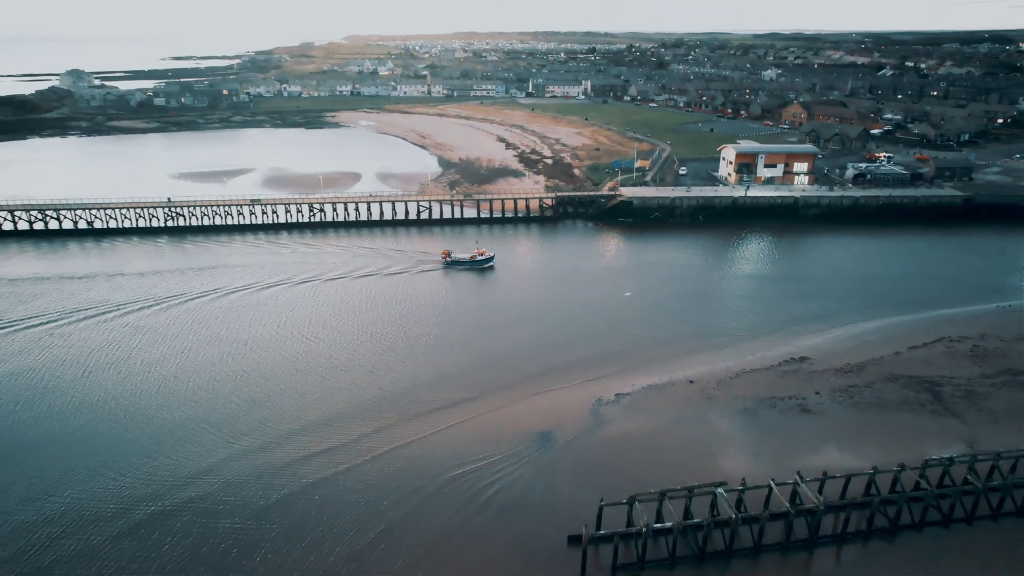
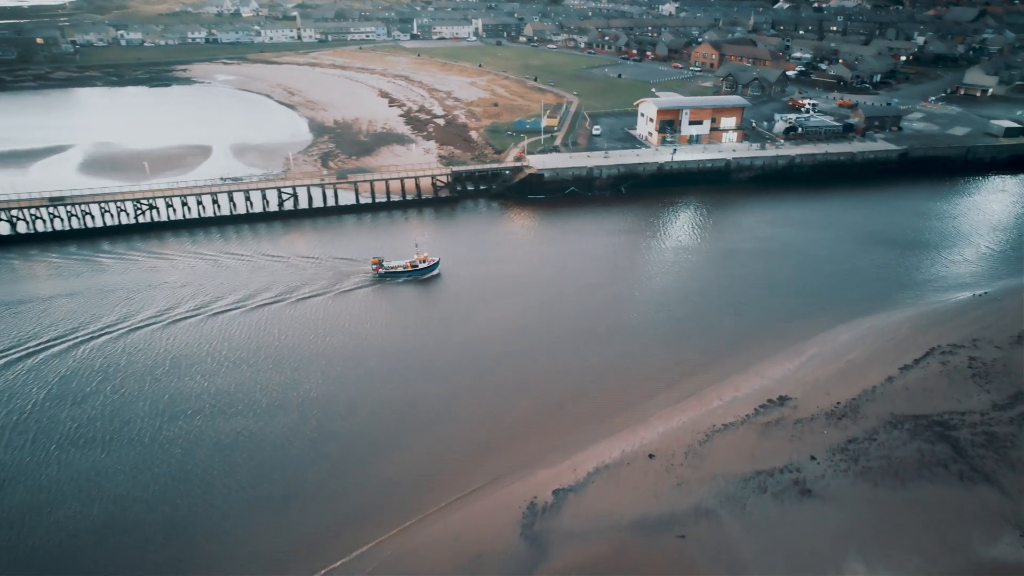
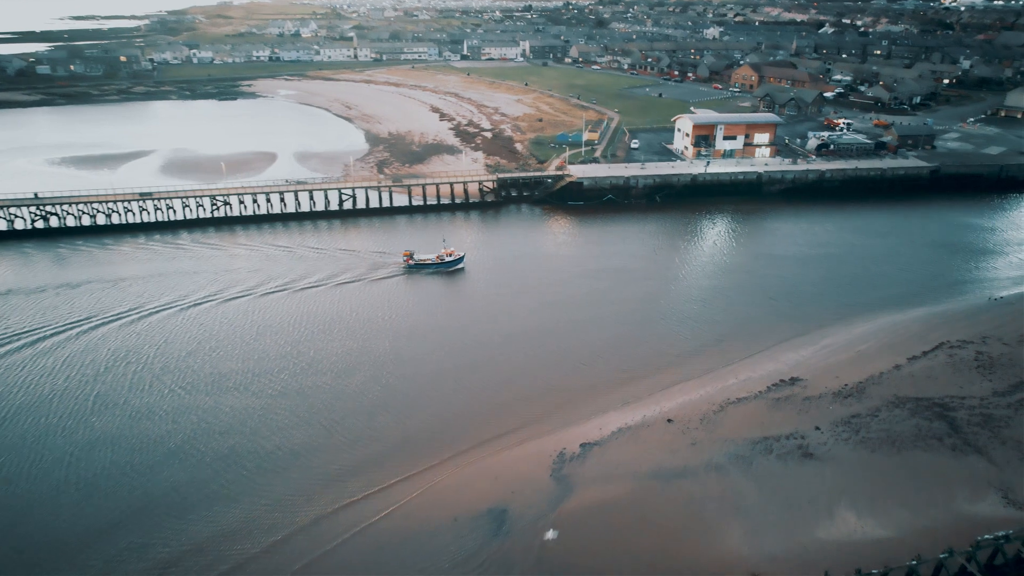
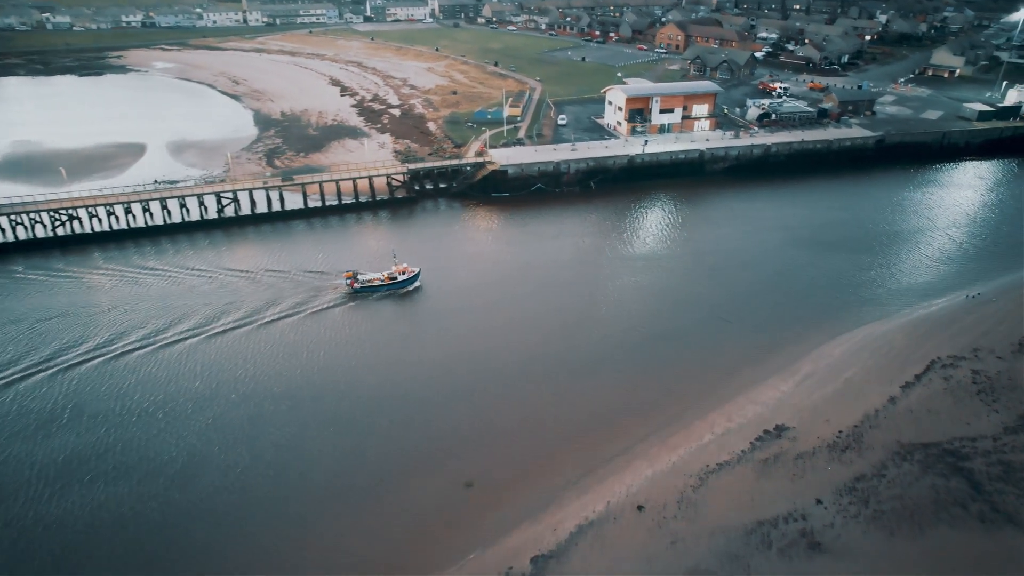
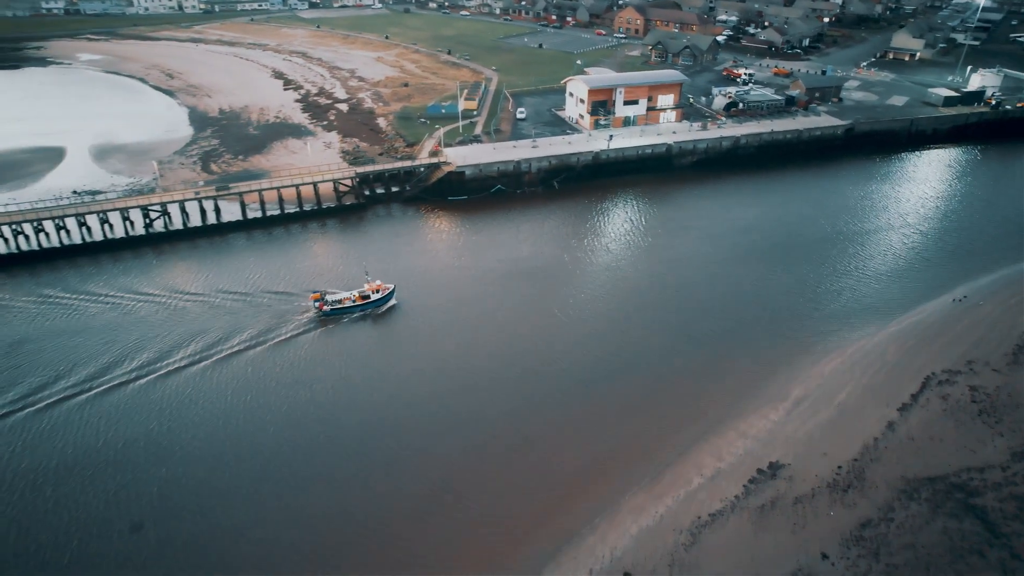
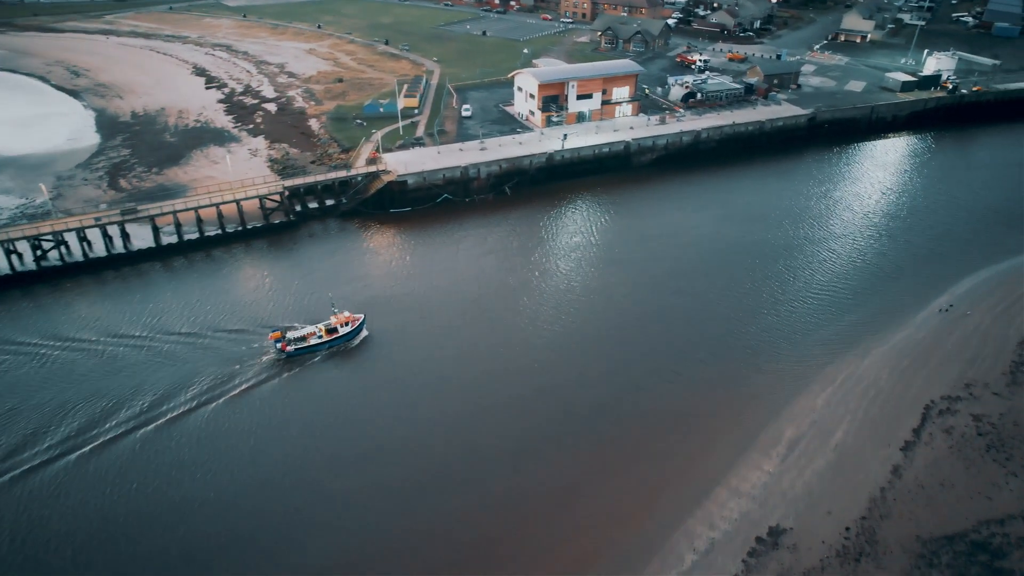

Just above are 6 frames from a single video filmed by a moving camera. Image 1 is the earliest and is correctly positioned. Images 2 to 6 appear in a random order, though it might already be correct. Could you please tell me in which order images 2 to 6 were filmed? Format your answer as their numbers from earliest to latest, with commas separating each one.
3, 2, 4, 5, 6
